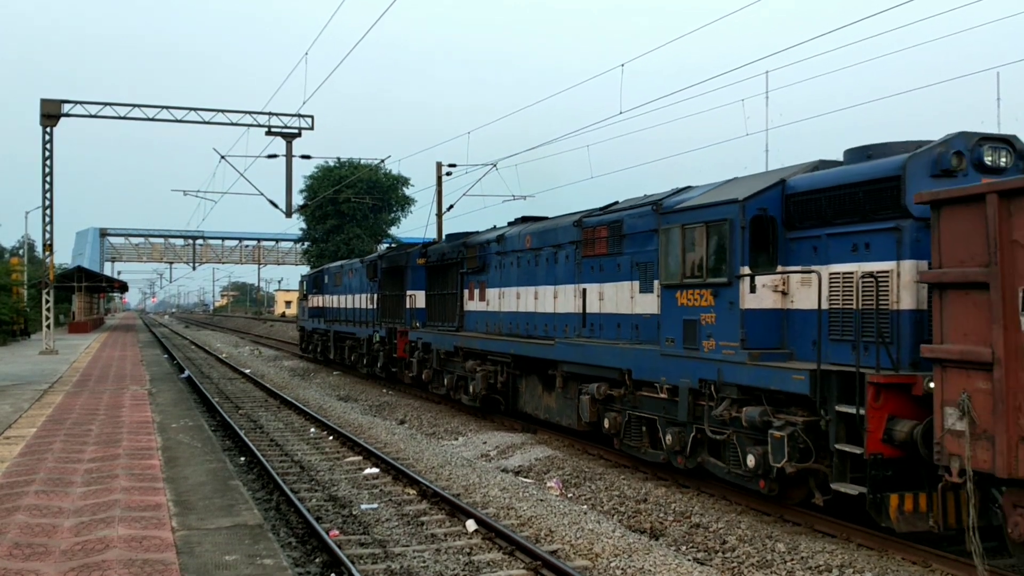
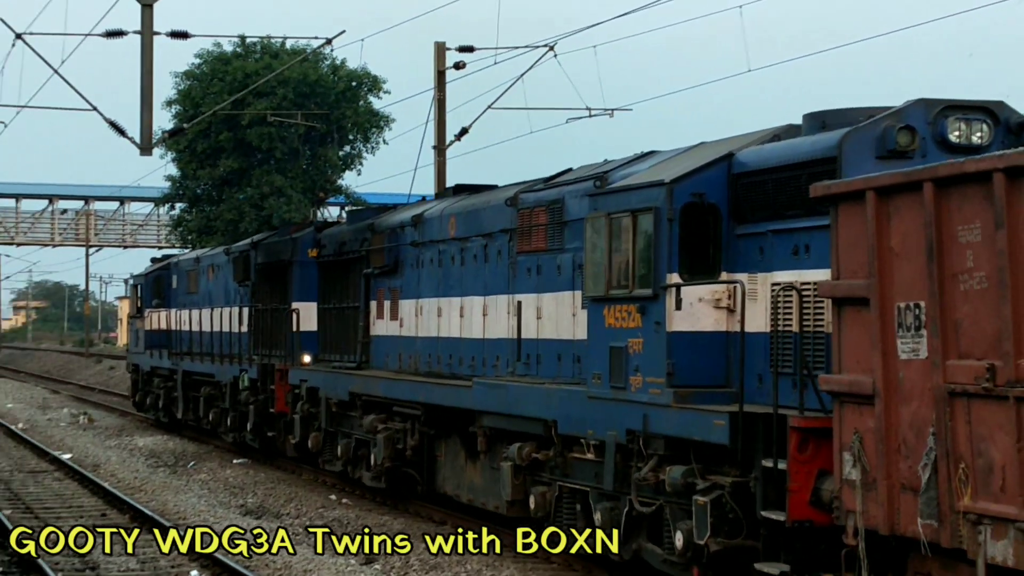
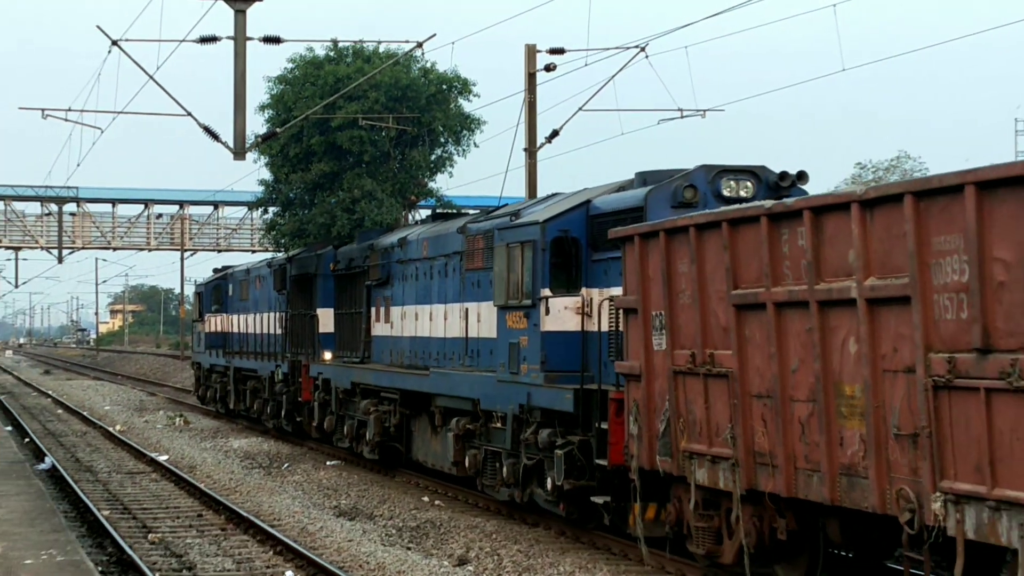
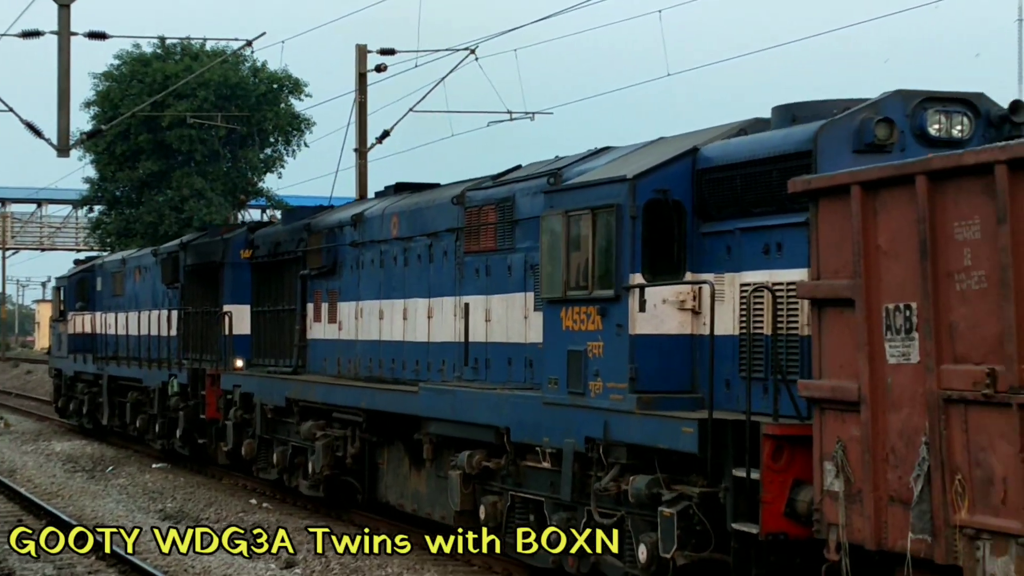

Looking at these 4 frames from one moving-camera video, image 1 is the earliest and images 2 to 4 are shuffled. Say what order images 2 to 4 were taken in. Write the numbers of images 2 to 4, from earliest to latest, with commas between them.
4, 2, 3
